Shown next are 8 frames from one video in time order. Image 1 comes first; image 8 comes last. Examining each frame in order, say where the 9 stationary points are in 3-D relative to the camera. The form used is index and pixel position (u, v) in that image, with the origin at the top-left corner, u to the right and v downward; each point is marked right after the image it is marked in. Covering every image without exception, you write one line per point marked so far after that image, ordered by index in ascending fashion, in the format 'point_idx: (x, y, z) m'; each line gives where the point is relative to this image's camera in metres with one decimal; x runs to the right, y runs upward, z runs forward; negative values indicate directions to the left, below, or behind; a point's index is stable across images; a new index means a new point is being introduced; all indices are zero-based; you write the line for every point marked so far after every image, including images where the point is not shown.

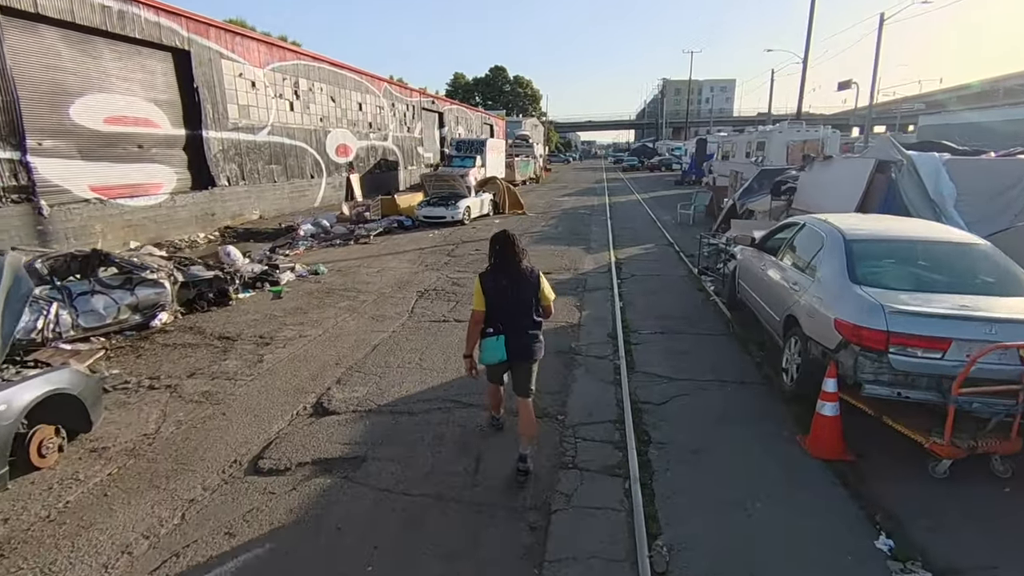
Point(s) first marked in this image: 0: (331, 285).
0: (-3.1, +0.1, +9.6) m
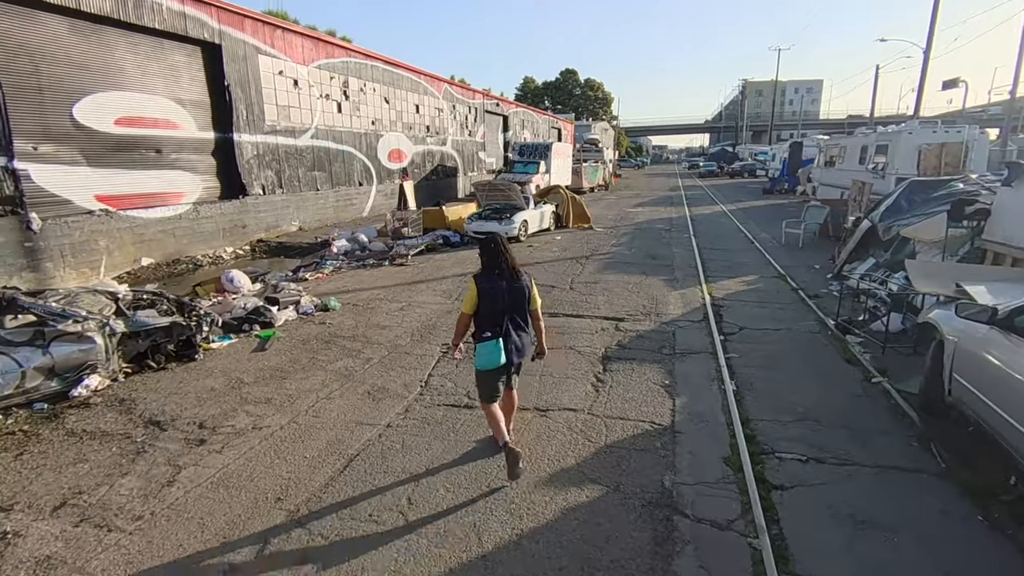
0: (-2.3, -0.5, +7.5) m
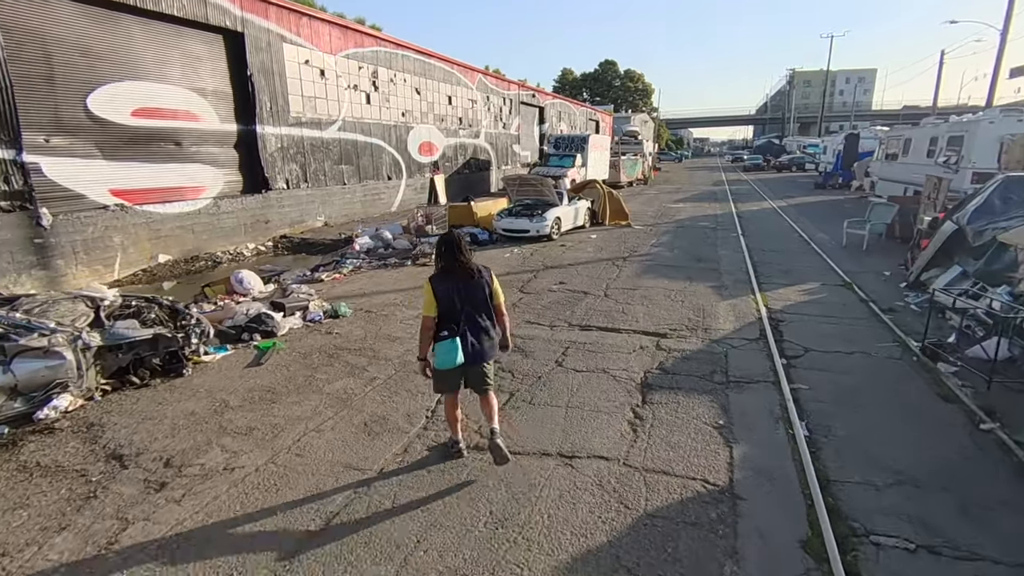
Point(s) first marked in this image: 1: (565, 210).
0: (-2.0, -0.6, +6.8) m
1: (+1.3, +2.0, +14.1) m
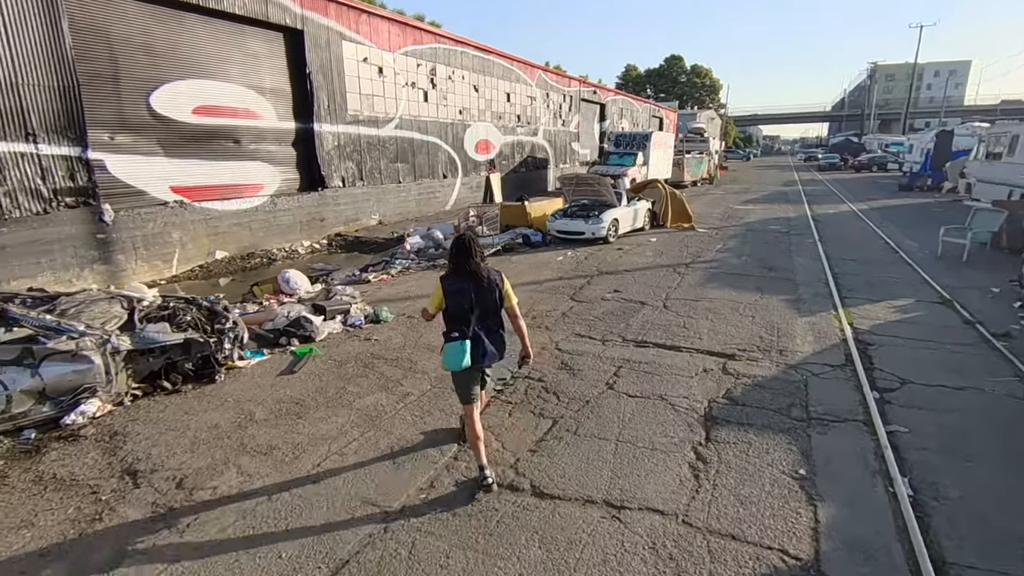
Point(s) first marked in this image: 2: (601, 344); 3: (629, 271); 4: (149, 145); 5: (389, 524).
0: (-1.5, -0.7, +6.4) m
1: (+2.7, +1.8, +13.3) m
2: (+1.0, -0.6, +6.2) m
3: (+2.1, +0.3, +10.0) m
4: (-6.7, +2.7, +10.3) m
5: (-0.7, -1.4, +3.3) m
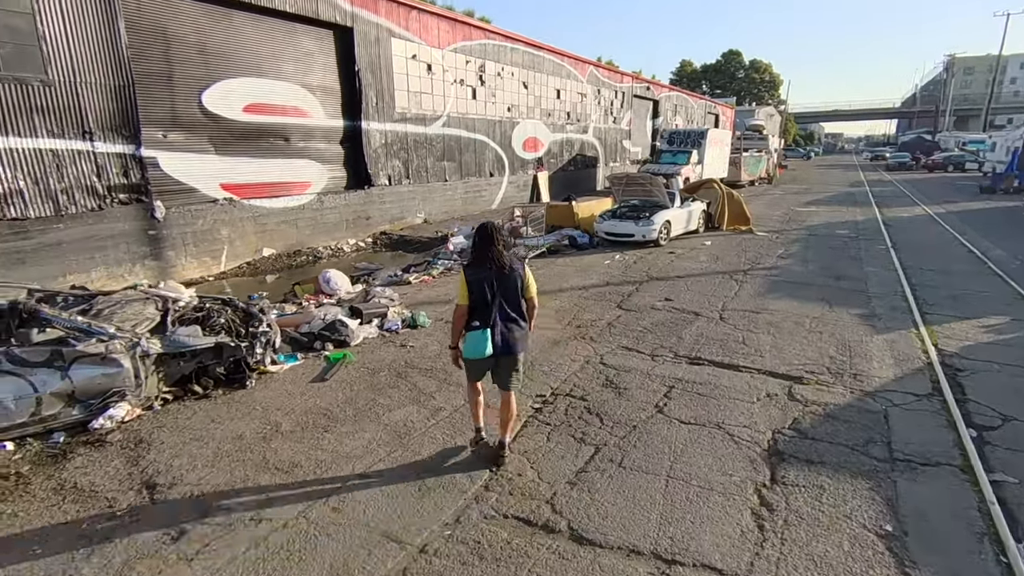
0: (-1.0, -0.7, +6.2) m
1: (+3.8, +1.7, +12.7) m
2: (+1.4, -0.7, +5.7) m
3: (+2.9, +0.2, +9.4) m
4: (-5.8, +2.7, +10.4) m
5: (-0.5, -1.5, +3.0) m
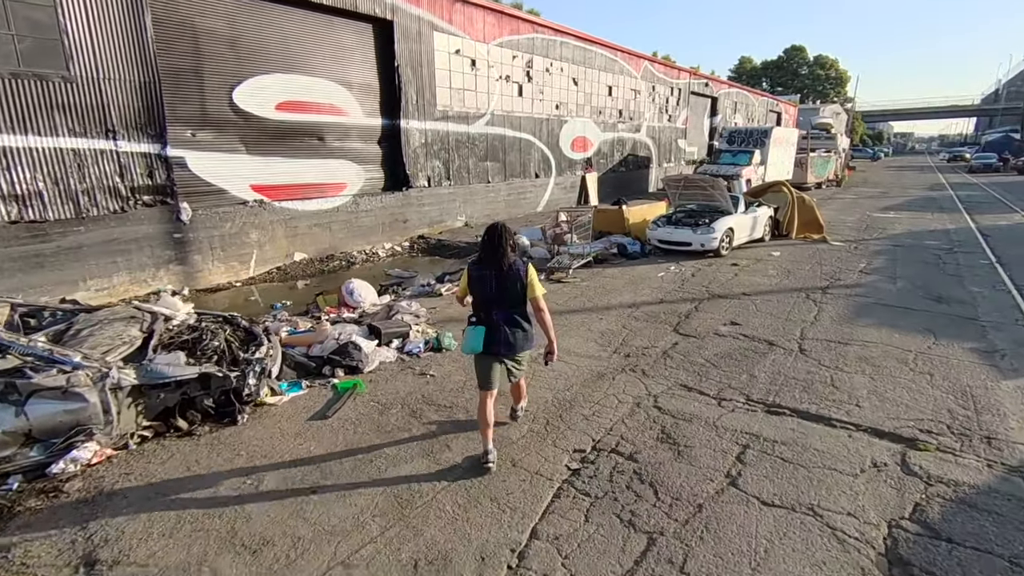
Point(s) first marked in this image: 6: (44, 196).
0: (-0.7, -0.9, +5.3) m
1: (+4.7, +1.4, +11.4) m
2: (+1.7, -1.0, +4.7) m
3: (+3.5, -0.1, +8.2) m
4: (-5.0, +2.6, +9.9) m
5: (-0.5, -1.7, +2.1) m
6: (-6.4, +1.3, +7.7) m
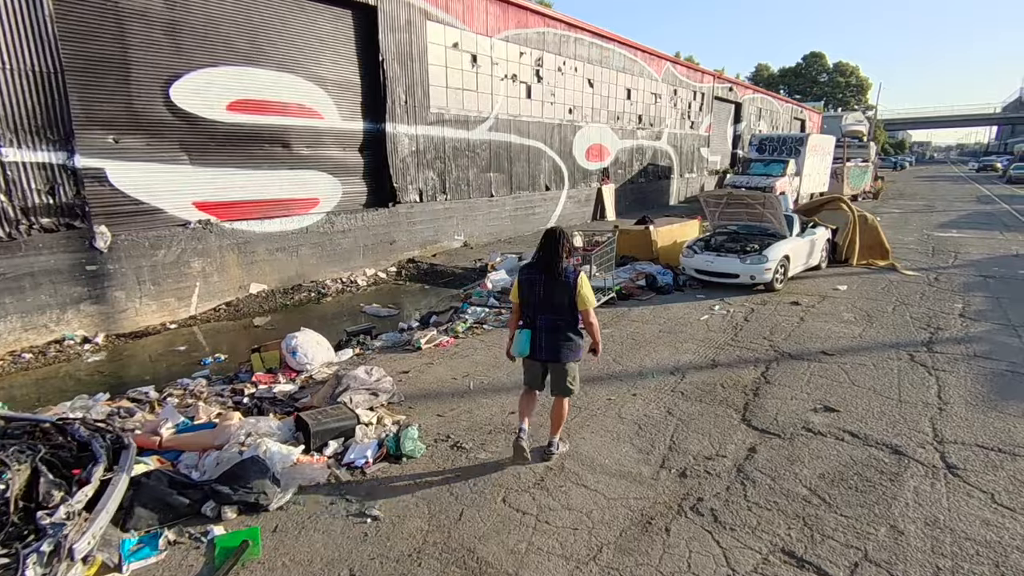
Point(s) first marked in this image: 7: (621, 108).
0: (-0.7, -1.5, +3.3) m
1: (+4.8, +0.7, +9.3) m
2: (+1.7, -1.6, +2.6) m
3: (+3.5, -0.7, +6.1) m
4: (-5.0, +2.0, +8.0) m
5: (-0.6, -2.2, +0.1) m
6: (-6.4, +0.7, +5.8) m
7: (+3.7, +6.1, +18.8) m
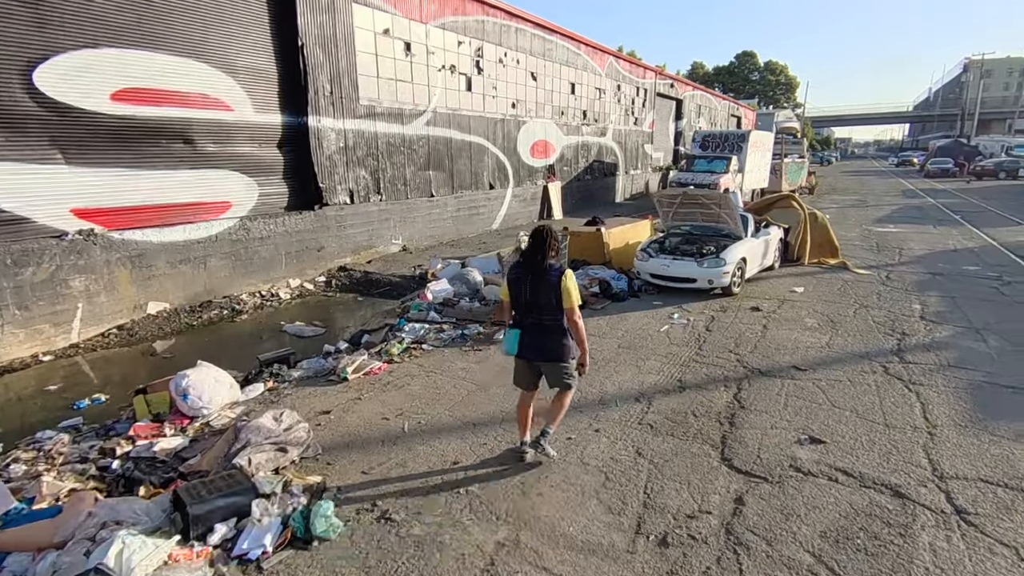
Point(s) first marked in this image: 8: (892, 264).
0: (-1.0, -1.7, +2.4) m
1: (+3.8, +0.7, +8.9) m
2: (+1.5, -1.7, +2.0) m
3: (+3.0, -0.8, +5.6) m
4: (-5.8, +1.7, +6.7) m
5: (-0.5, -2.4, -0.8) m
6: (-7.0, +0.4, +4.3) m
7: (+1.7, +6.1, +18.2) m
8: (+7.3, +0.5, +10.7) m
